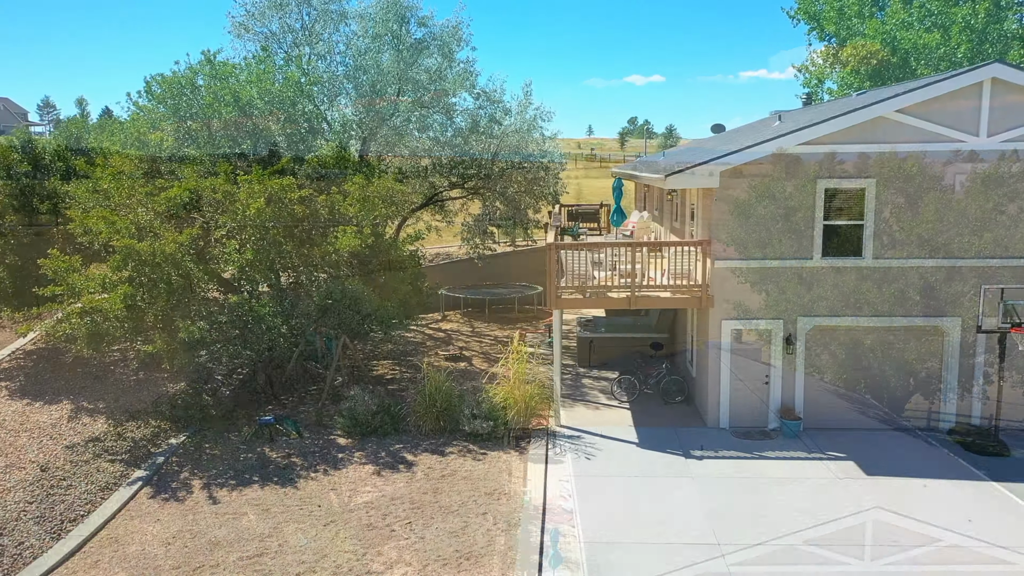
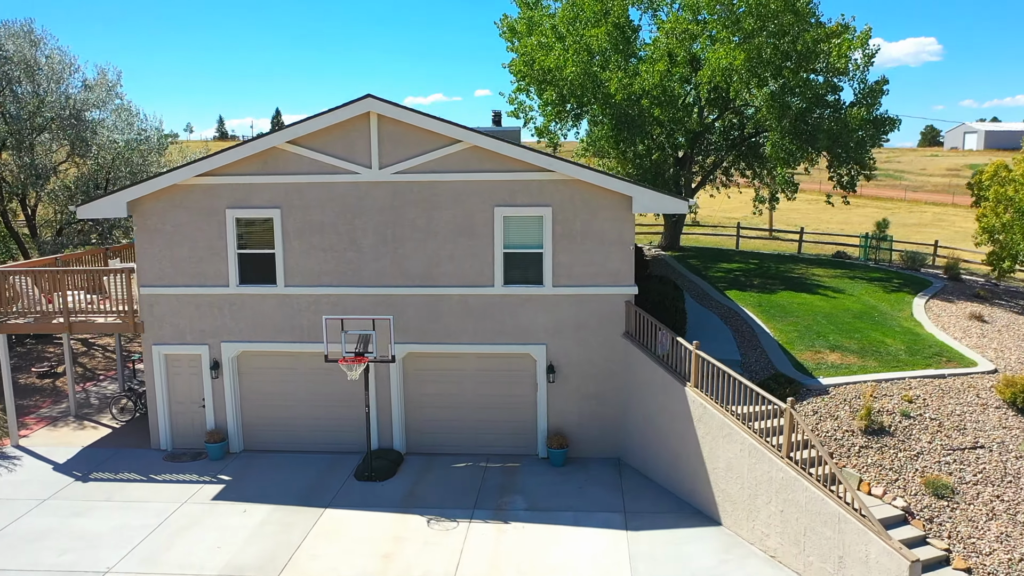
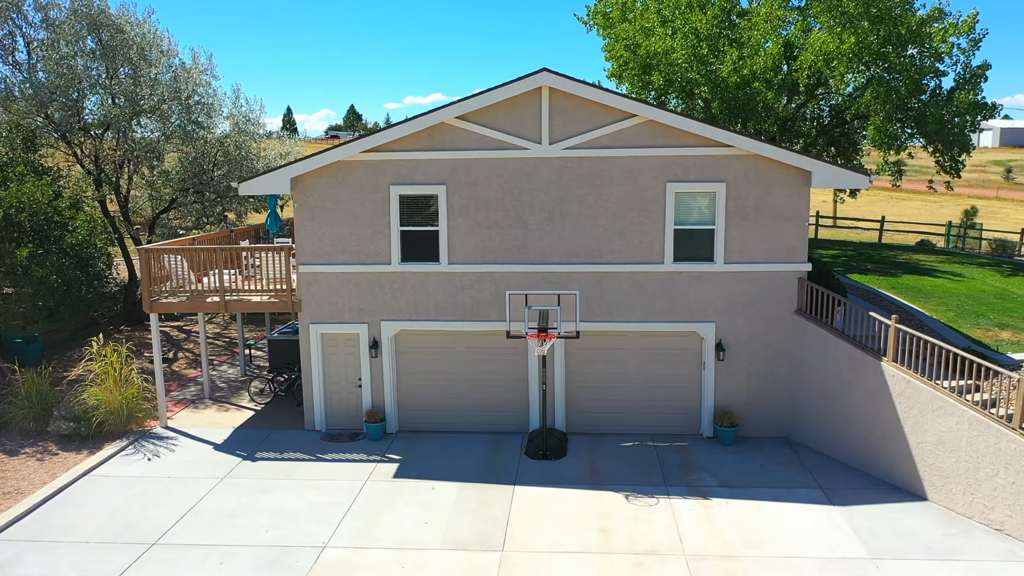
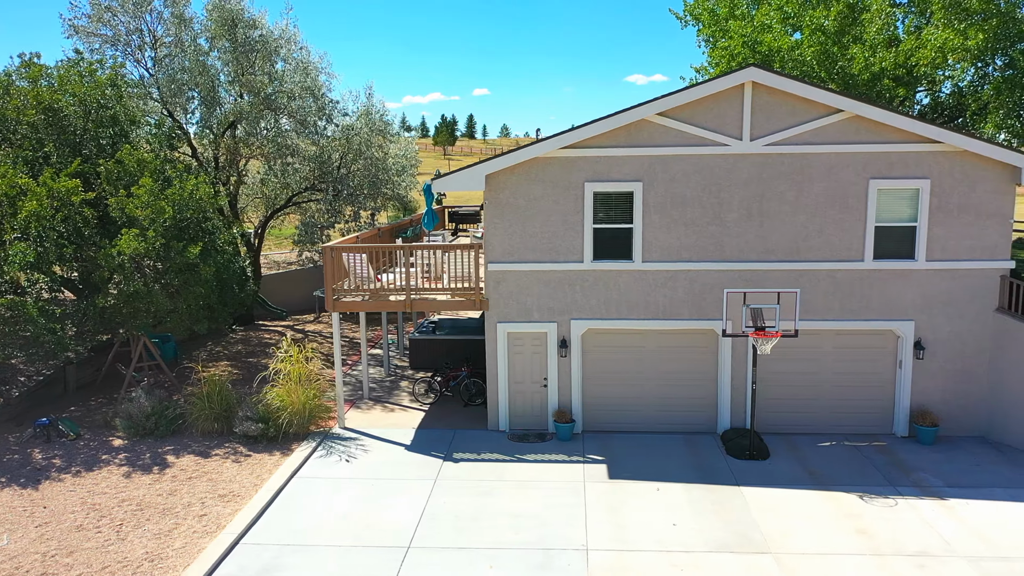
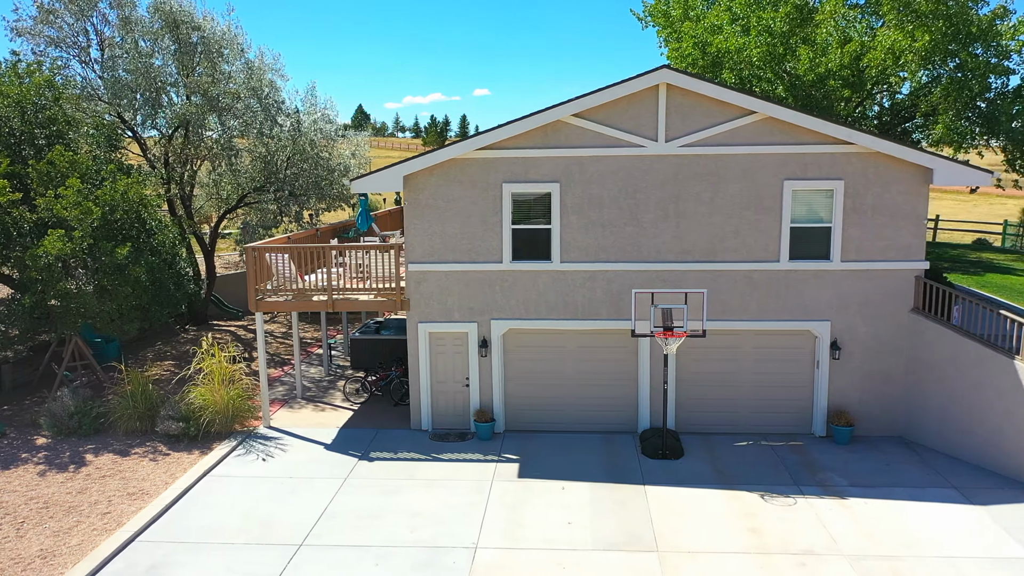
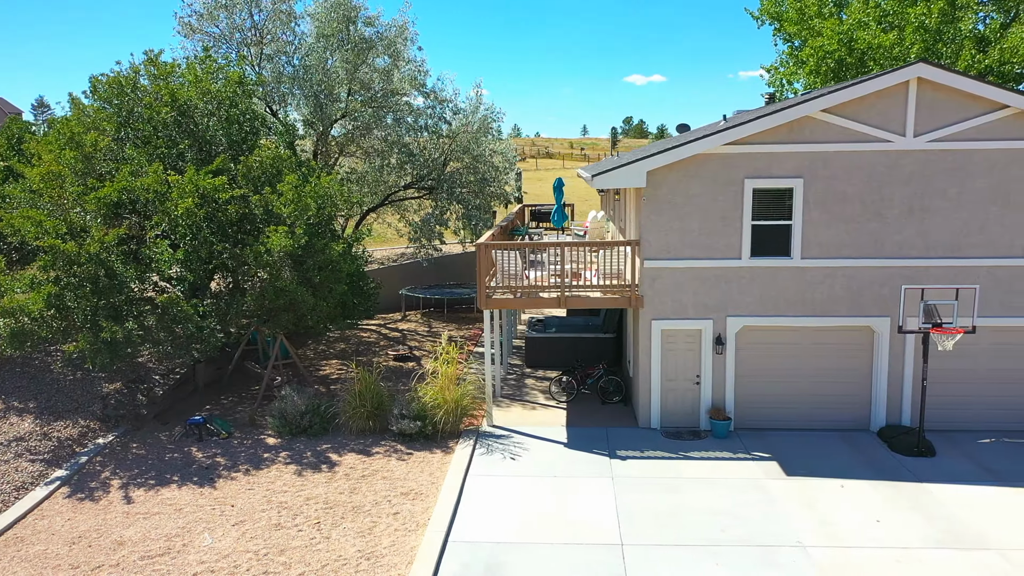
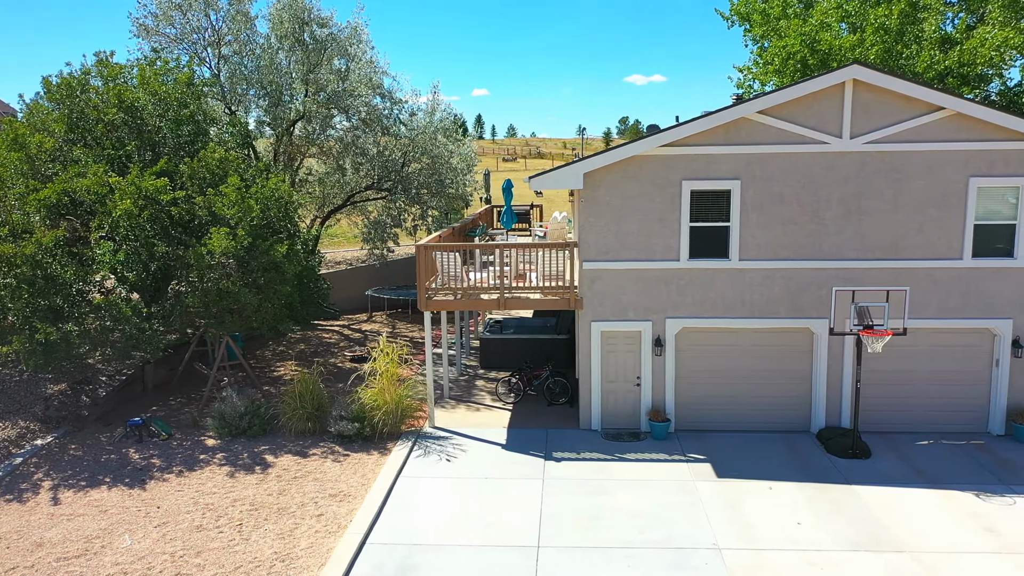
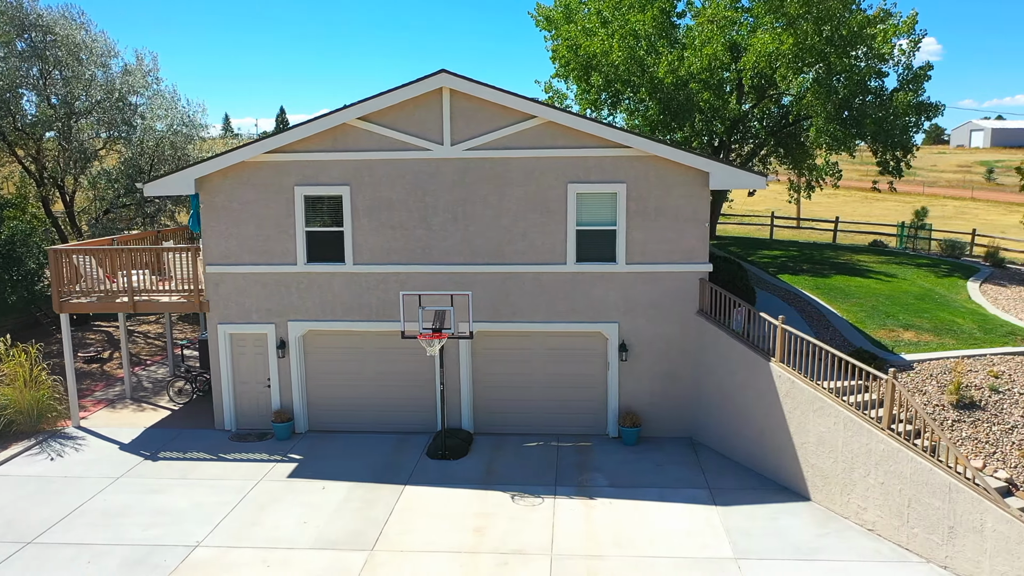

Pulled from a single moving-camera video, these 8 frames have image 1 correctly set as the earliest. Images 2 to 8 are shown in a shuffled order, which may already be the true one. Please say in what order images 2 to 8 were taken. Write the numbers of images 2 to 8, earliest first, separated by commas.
6, 7, 4, 5, 3, 8, 2
